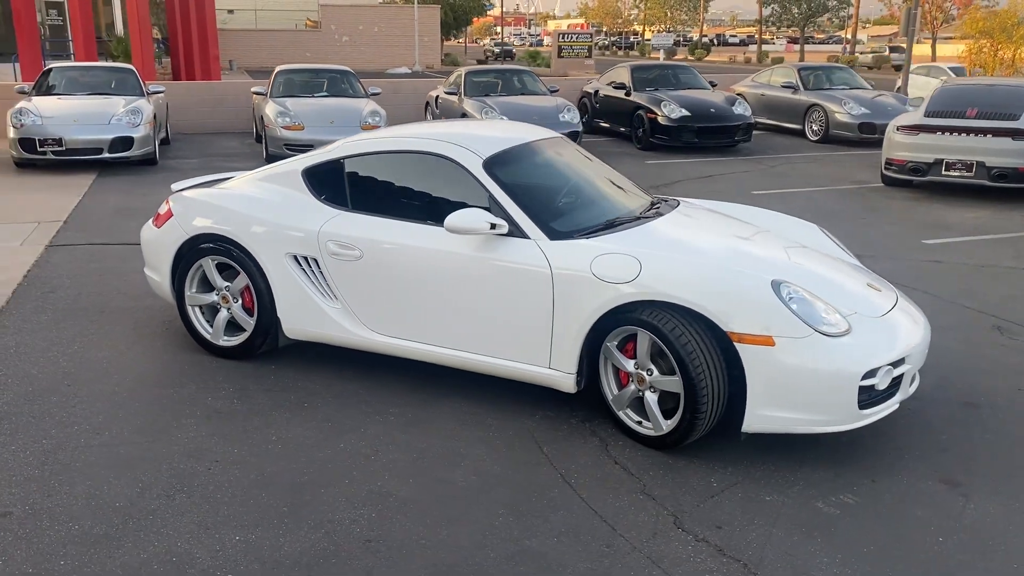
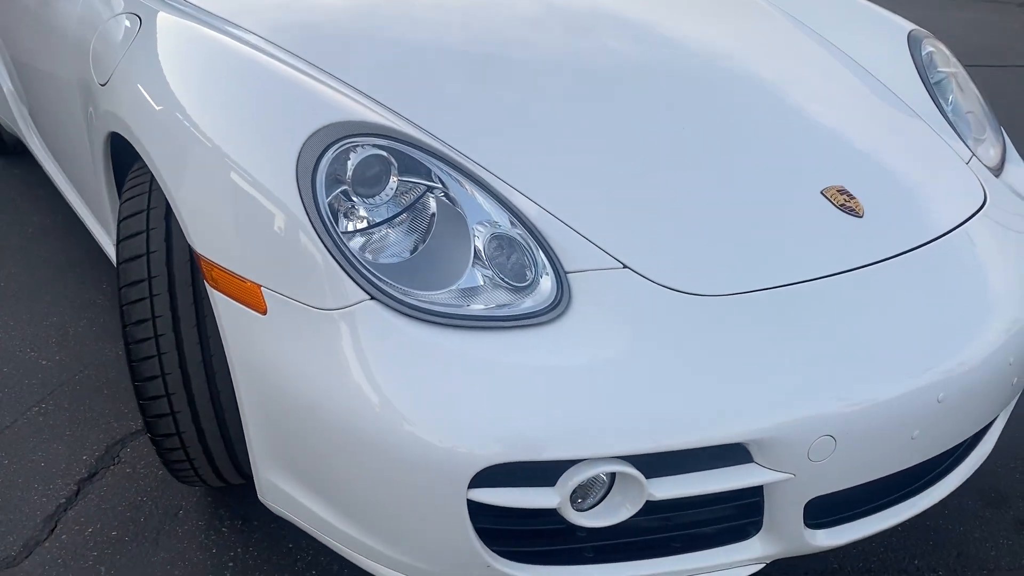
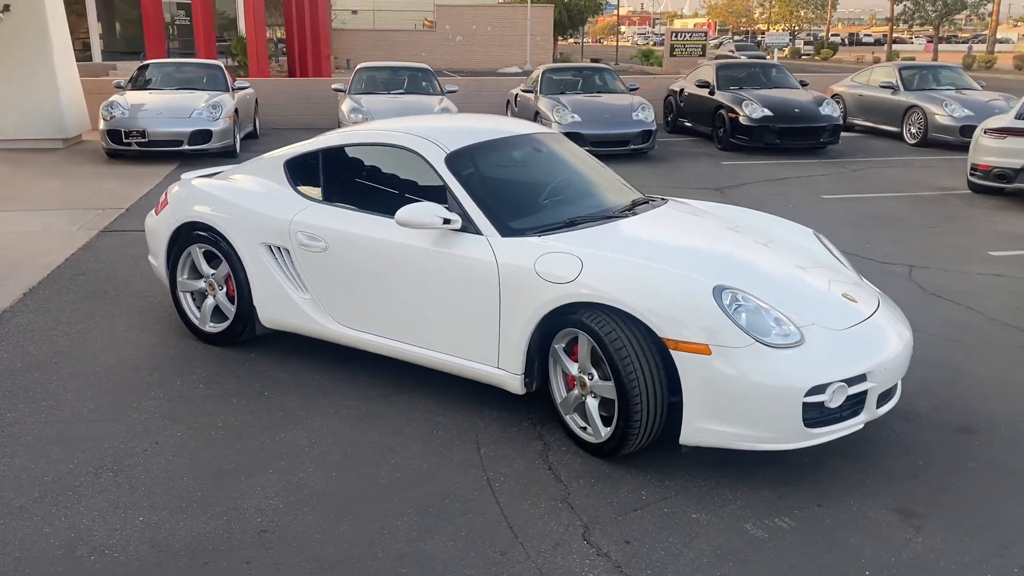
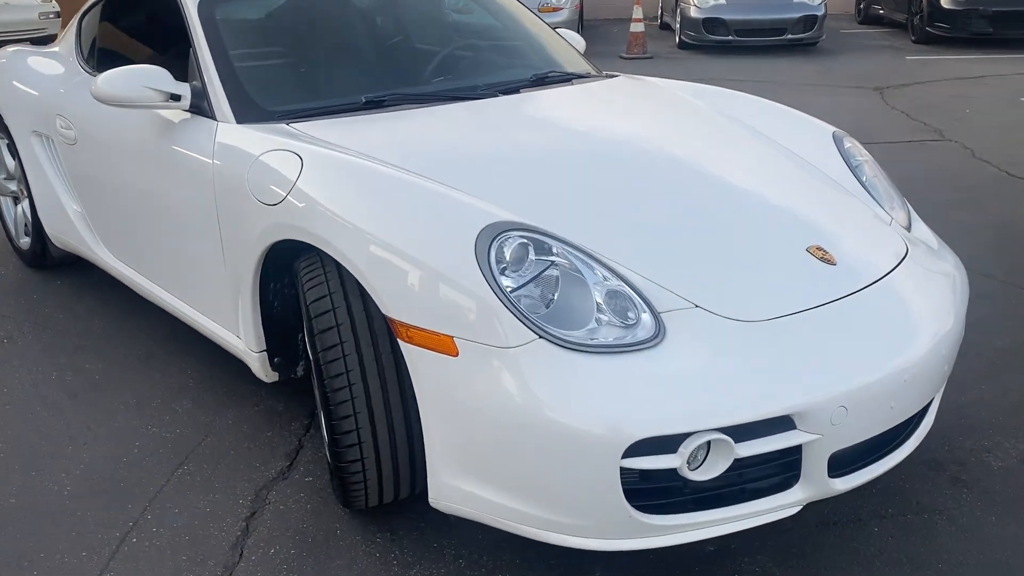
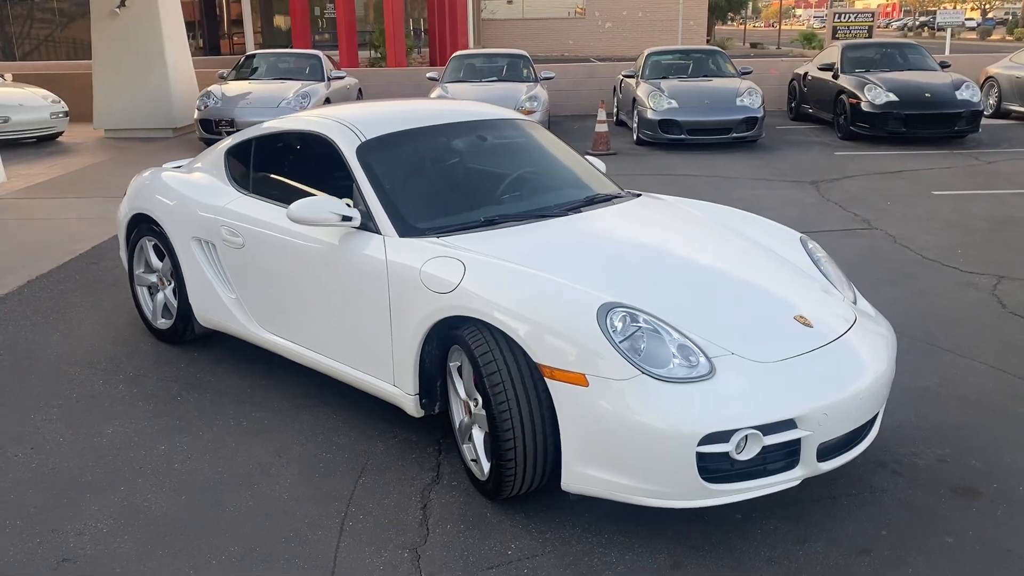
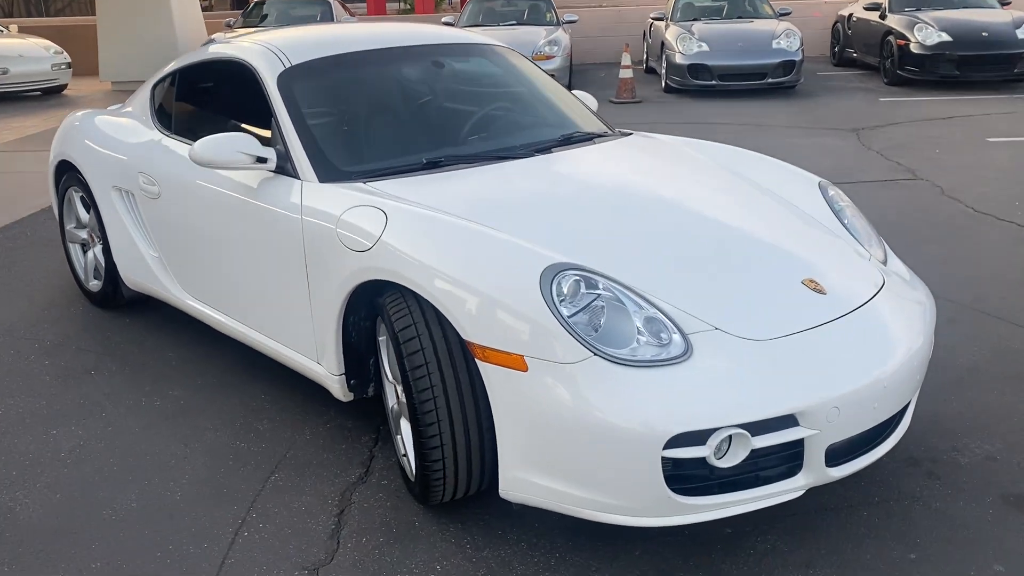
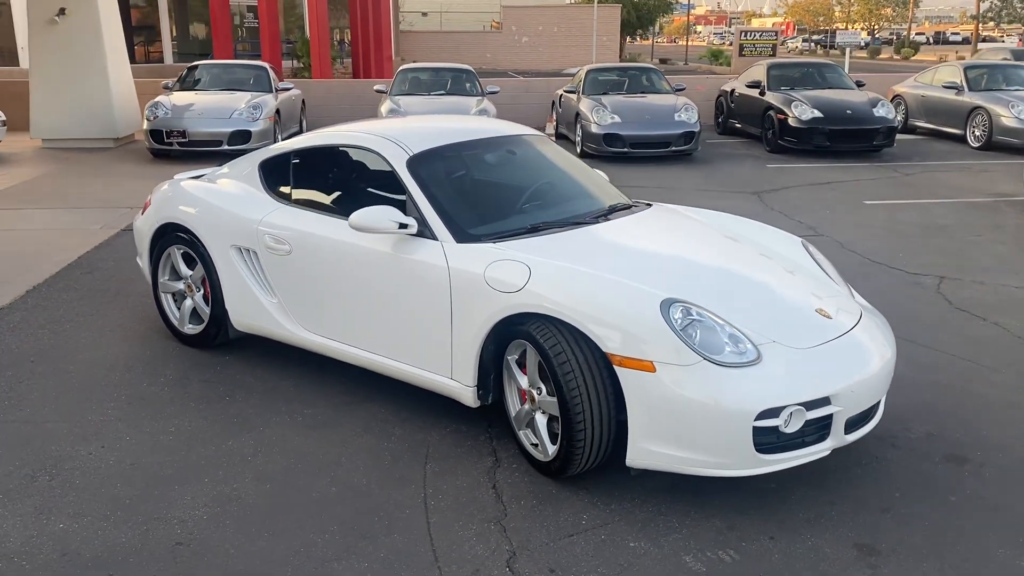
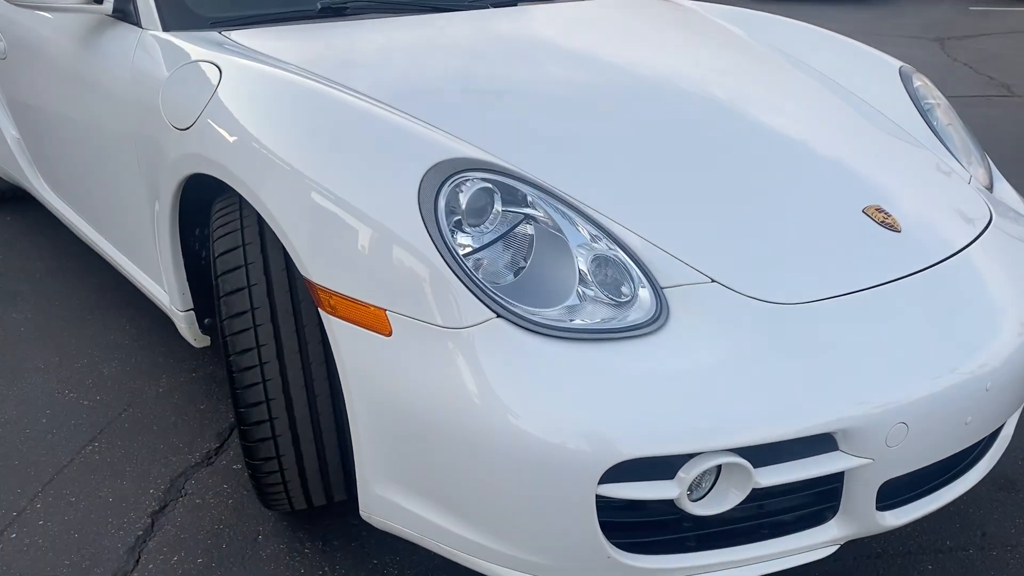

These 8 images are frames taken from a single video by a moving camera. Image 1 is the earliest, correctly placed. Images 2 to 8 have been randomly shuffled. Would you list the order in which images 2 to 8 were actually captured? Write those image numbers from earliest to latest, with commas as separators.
3, 7, 5, 6, 4, 8, 2
